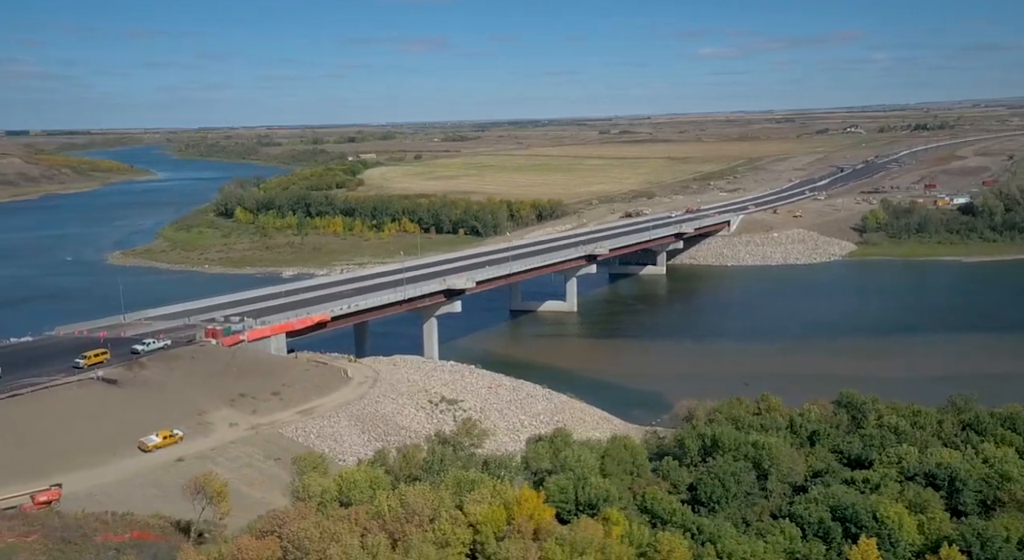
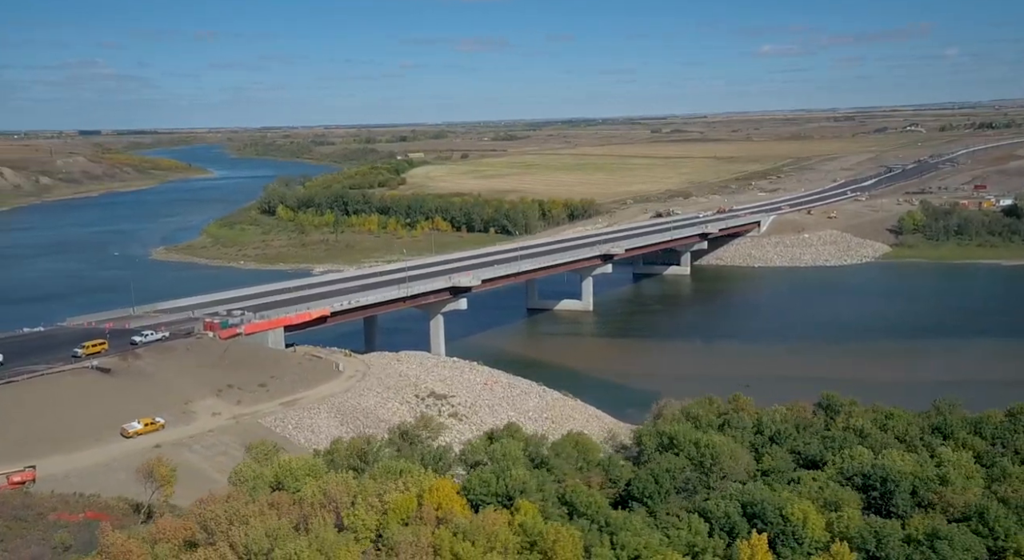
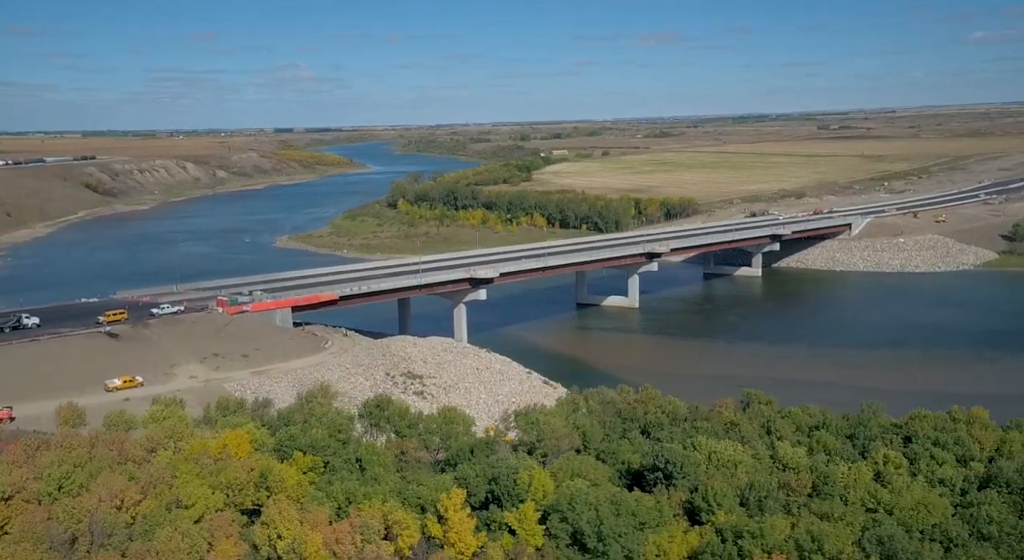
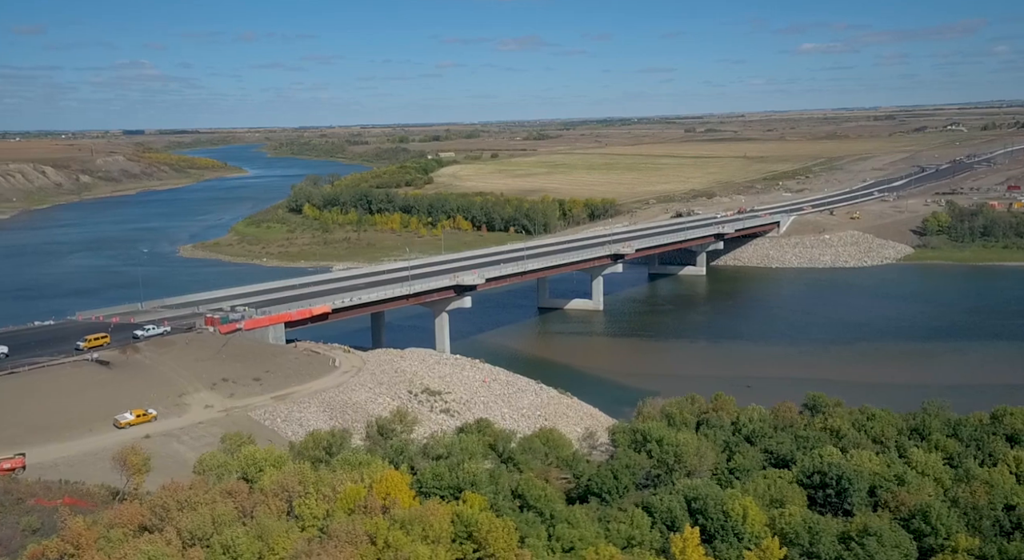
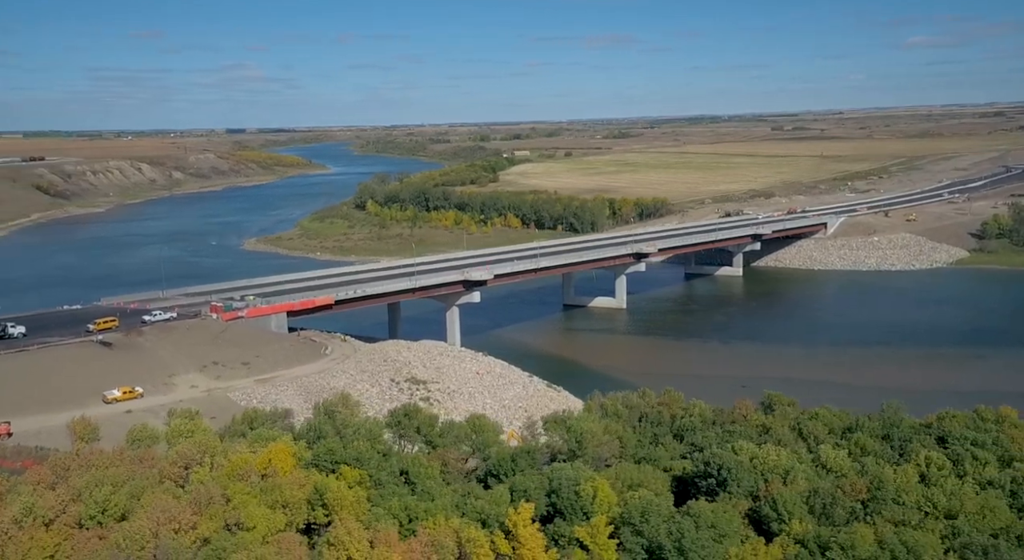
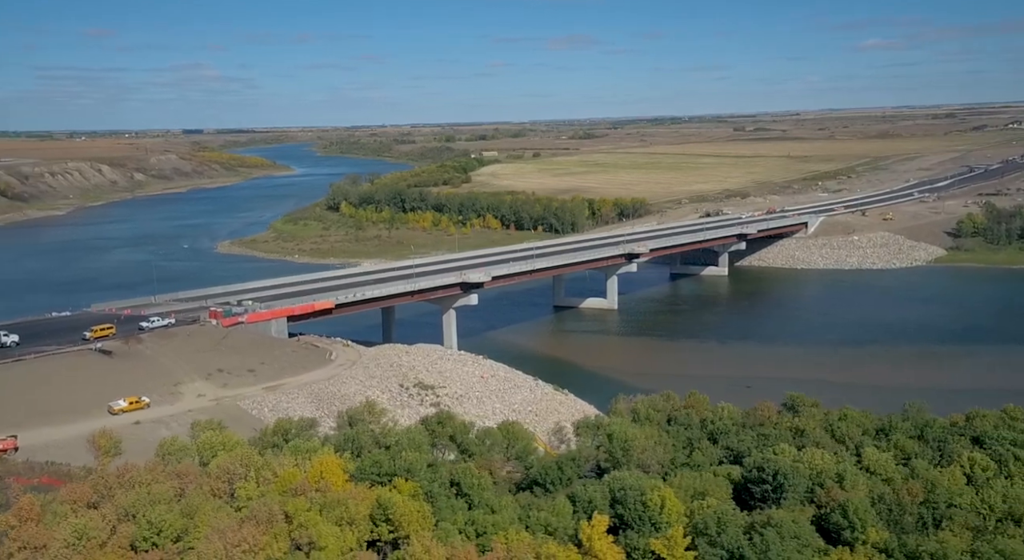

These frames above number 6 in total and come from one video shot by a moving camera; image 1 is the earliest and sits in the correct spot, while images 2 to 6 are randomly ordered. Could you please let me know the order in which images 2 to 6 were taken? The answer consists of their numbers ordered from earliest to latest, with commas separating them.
2, 4, 6, 5, 3
